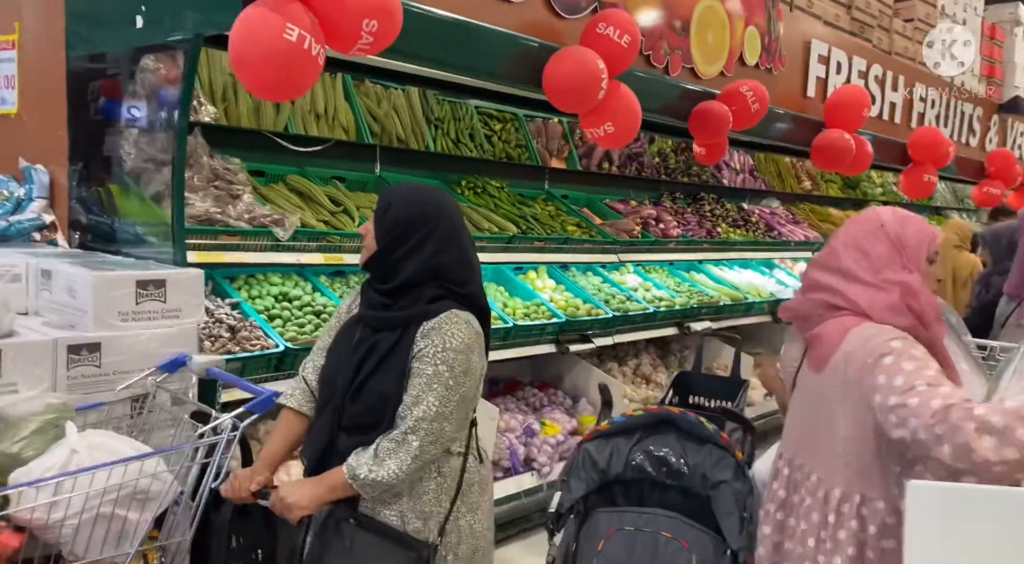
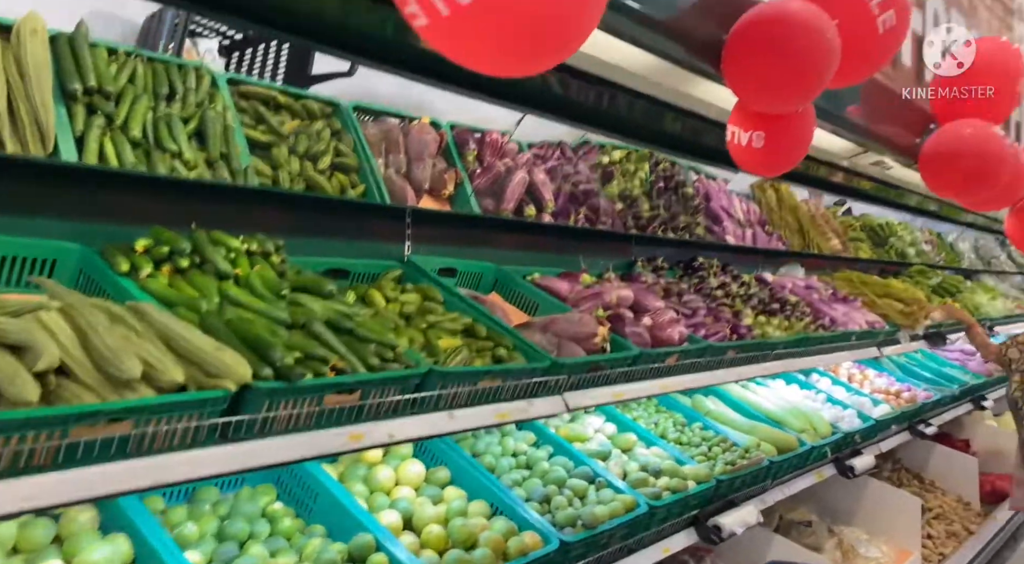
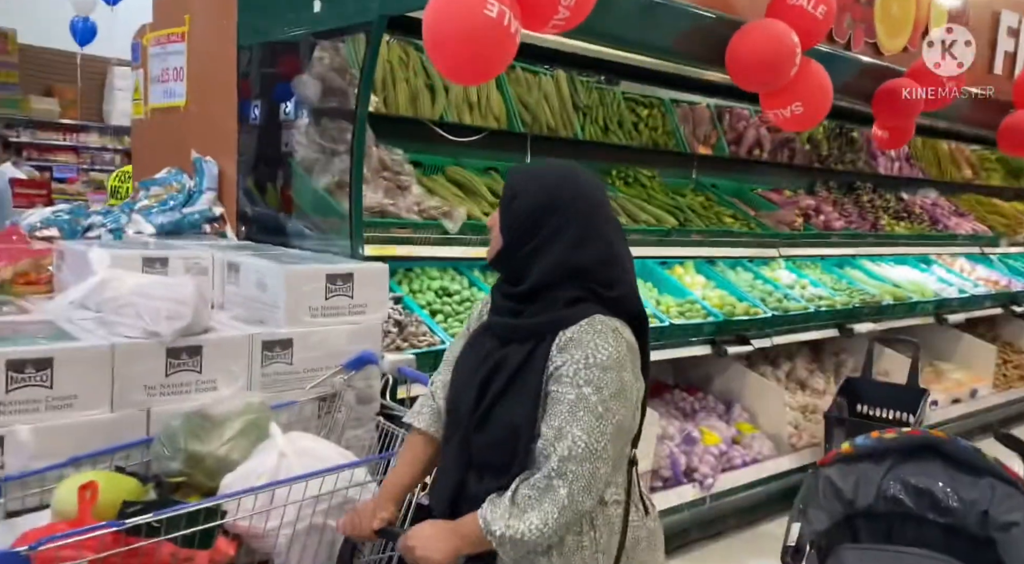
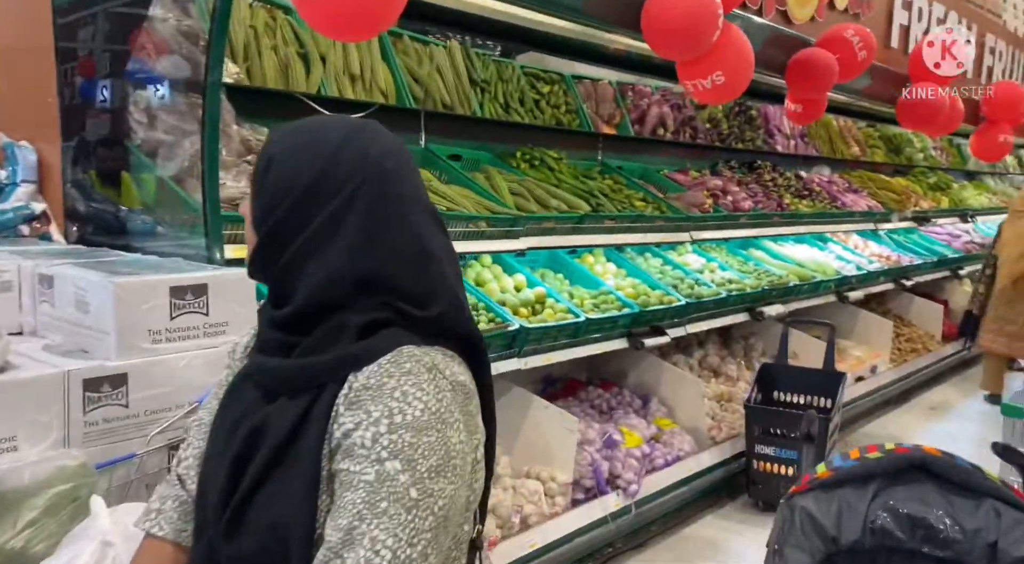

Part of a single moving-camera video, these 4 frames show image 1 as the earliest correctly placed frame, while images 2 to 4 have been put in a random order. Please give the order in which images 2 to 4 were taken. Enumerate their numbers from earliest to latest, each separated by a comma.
3, 4, 2
